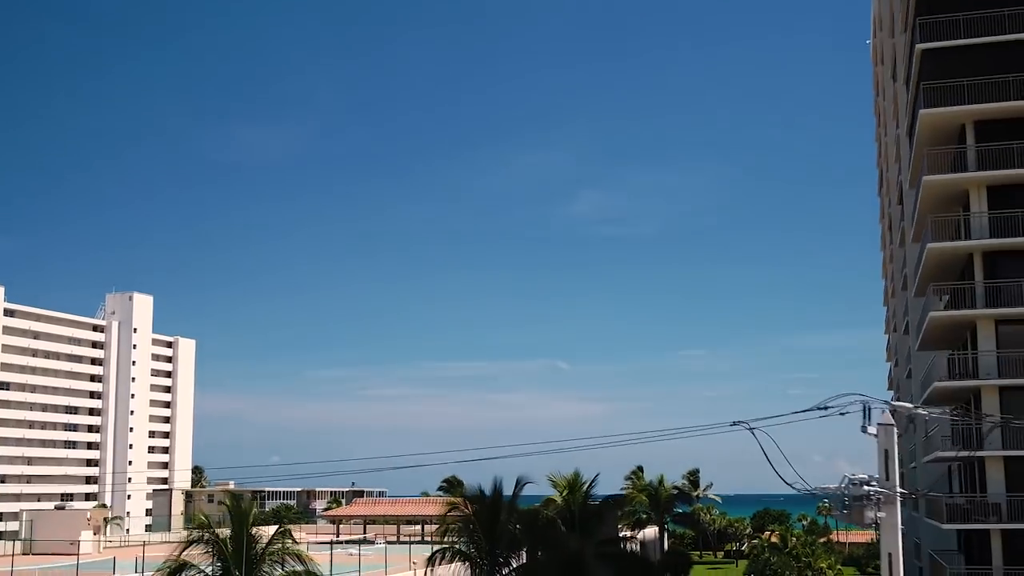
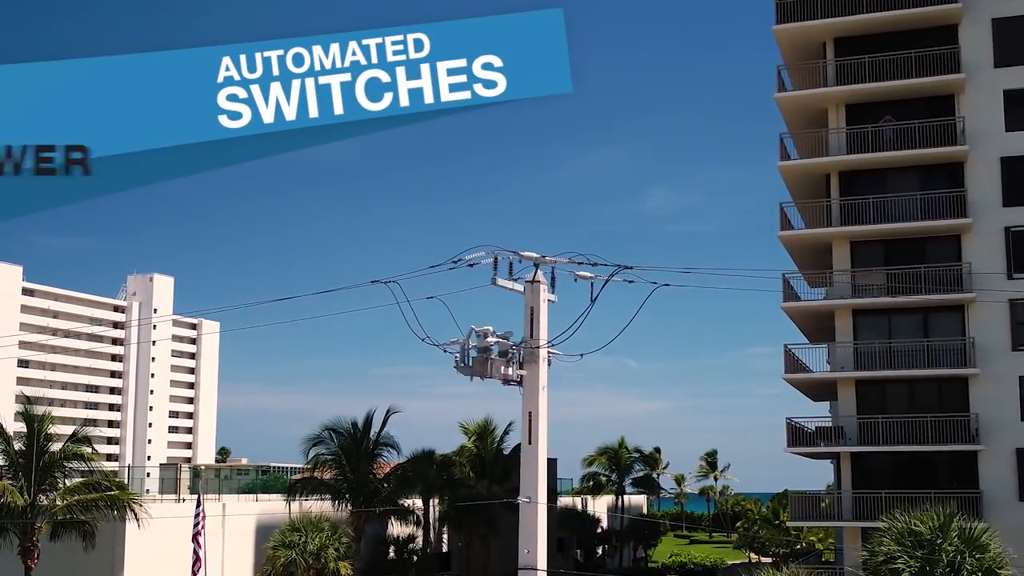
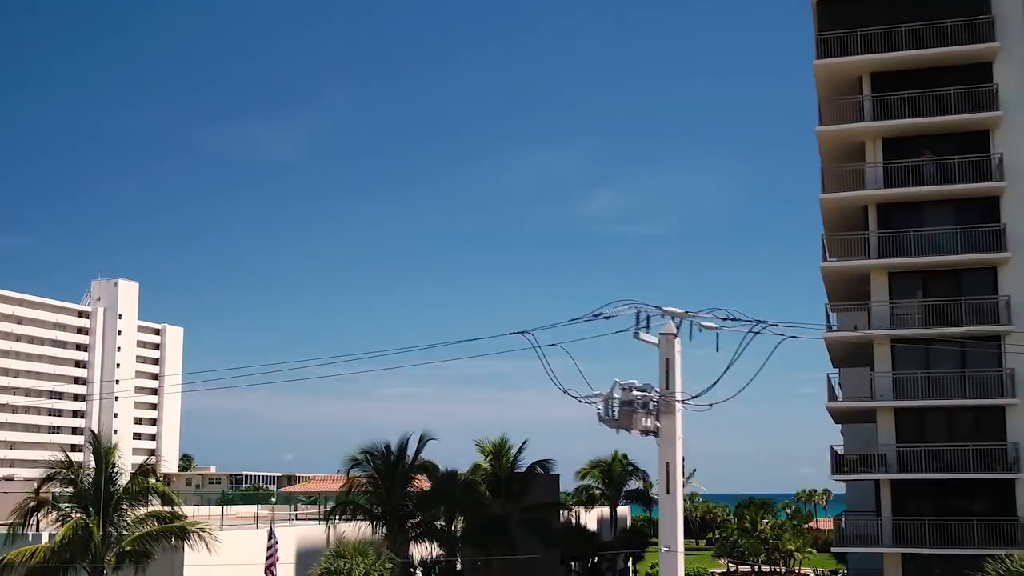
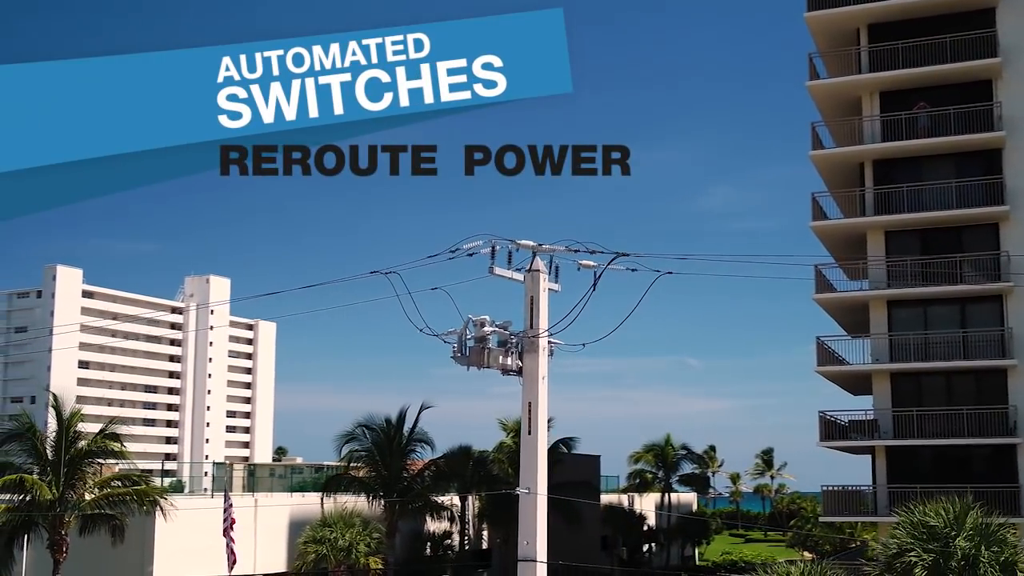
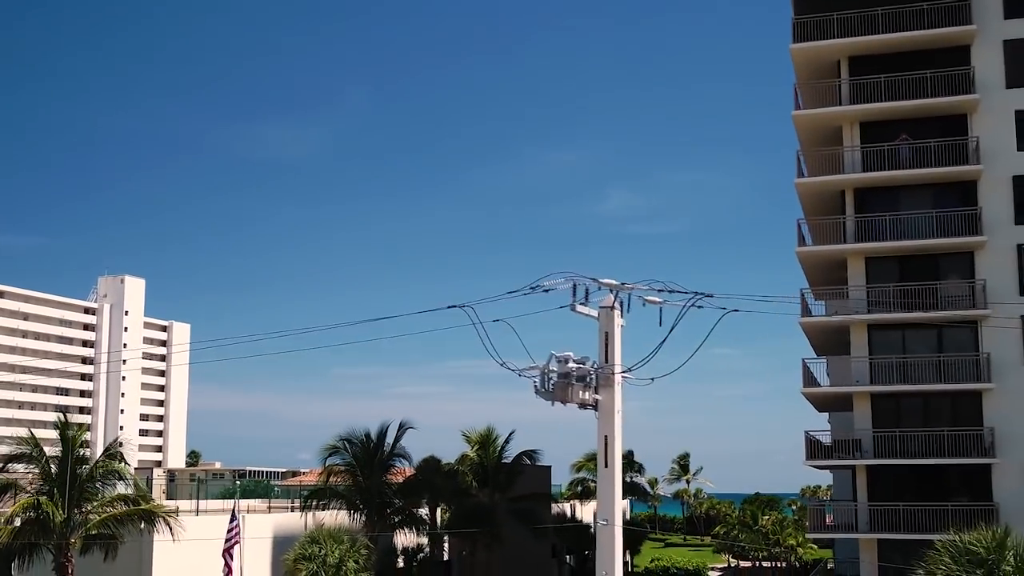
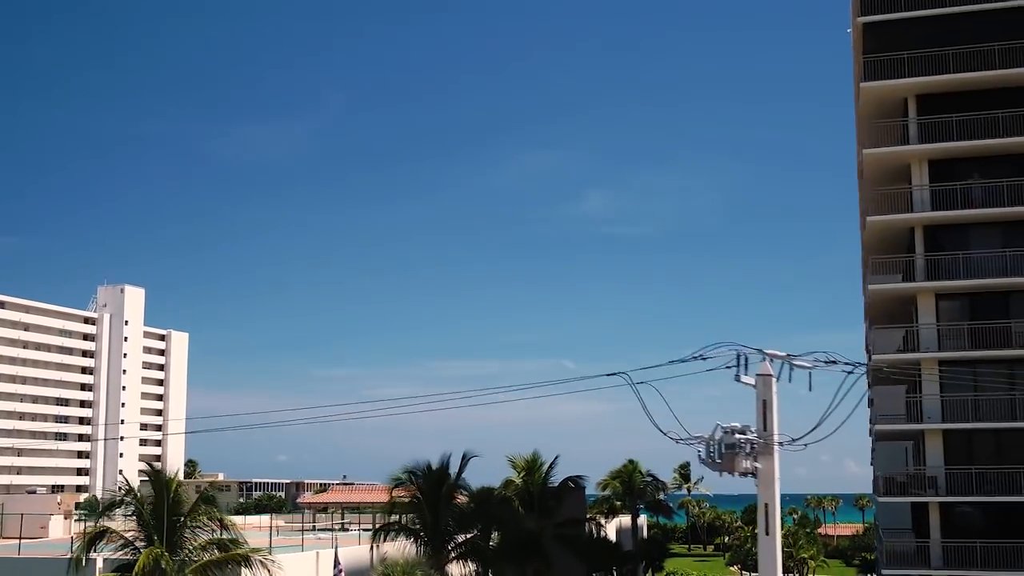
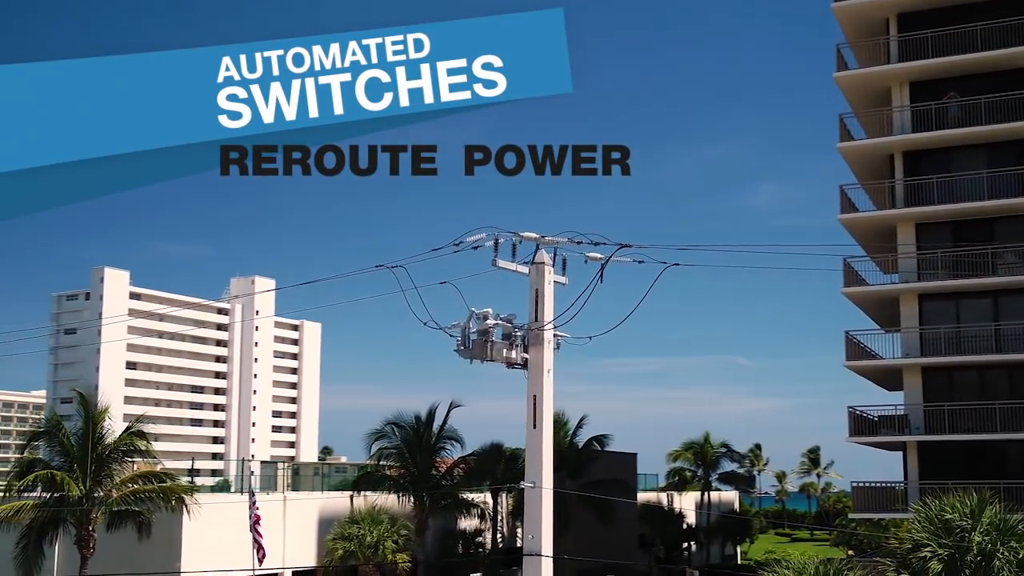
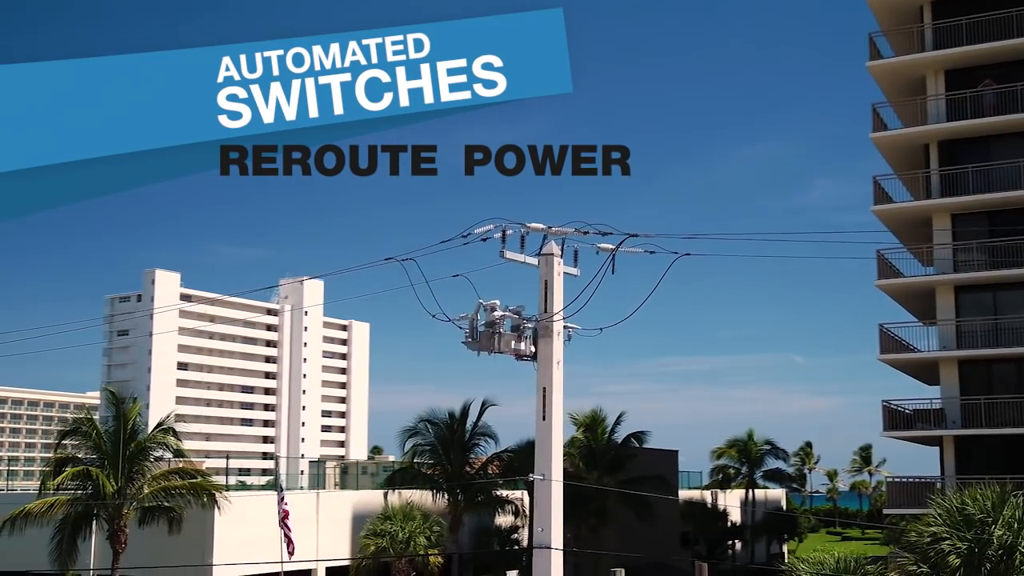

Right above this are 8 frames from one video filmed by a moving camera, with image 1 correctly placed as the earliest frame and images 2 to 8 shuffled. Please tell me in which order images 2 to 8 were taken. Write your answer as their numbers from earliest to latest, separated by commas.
6, 3, 5, 2, 4, 7, 8
